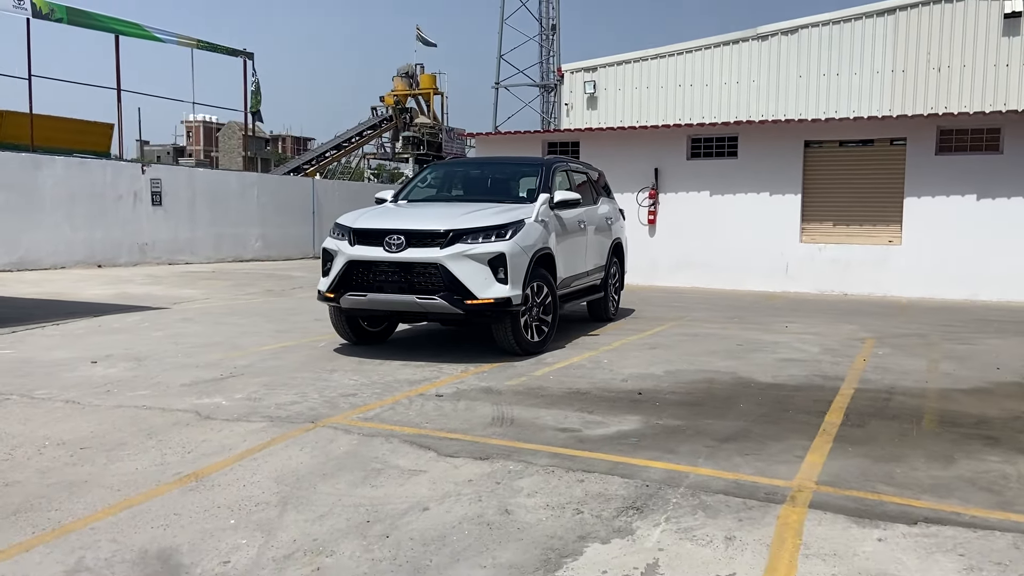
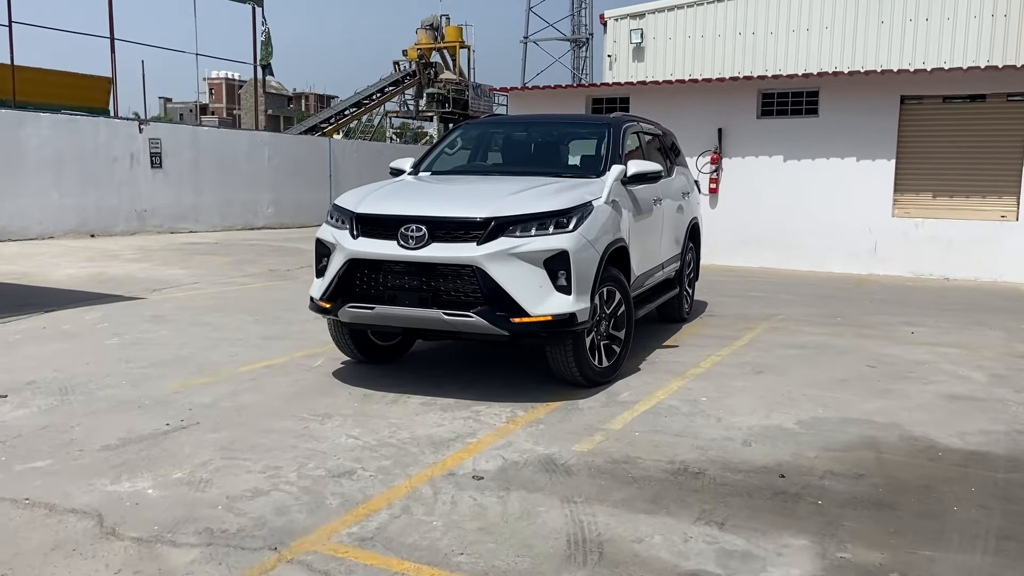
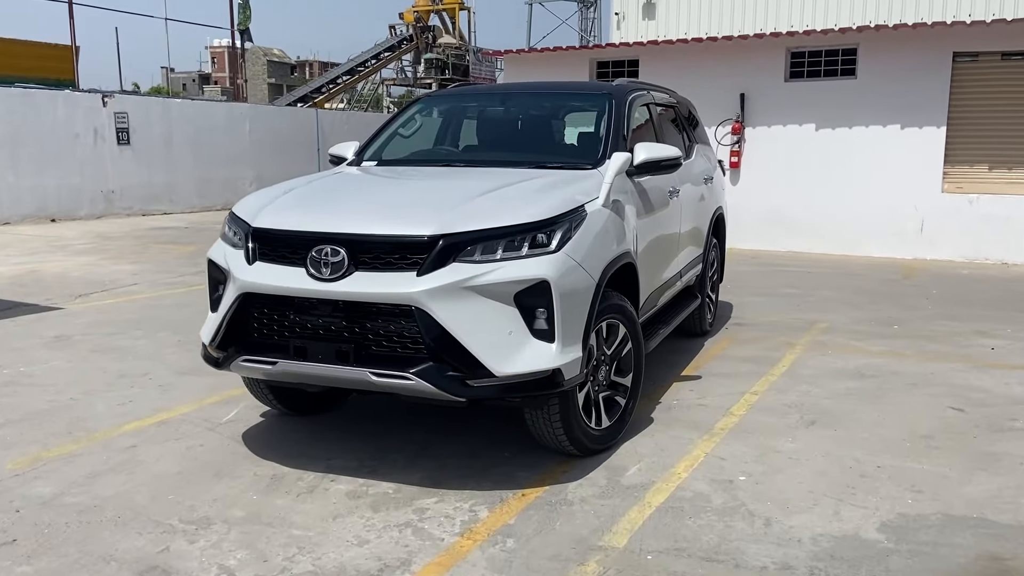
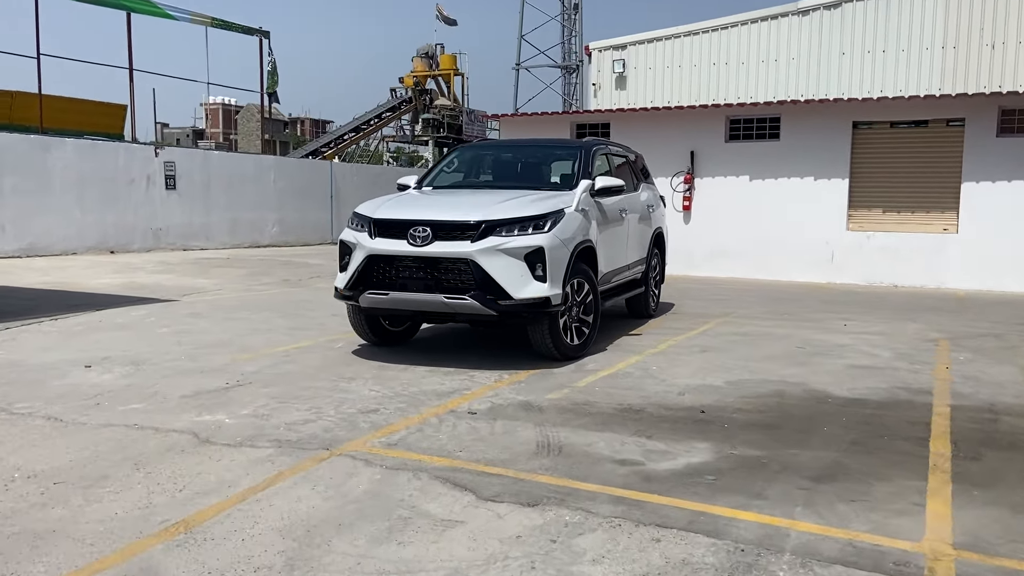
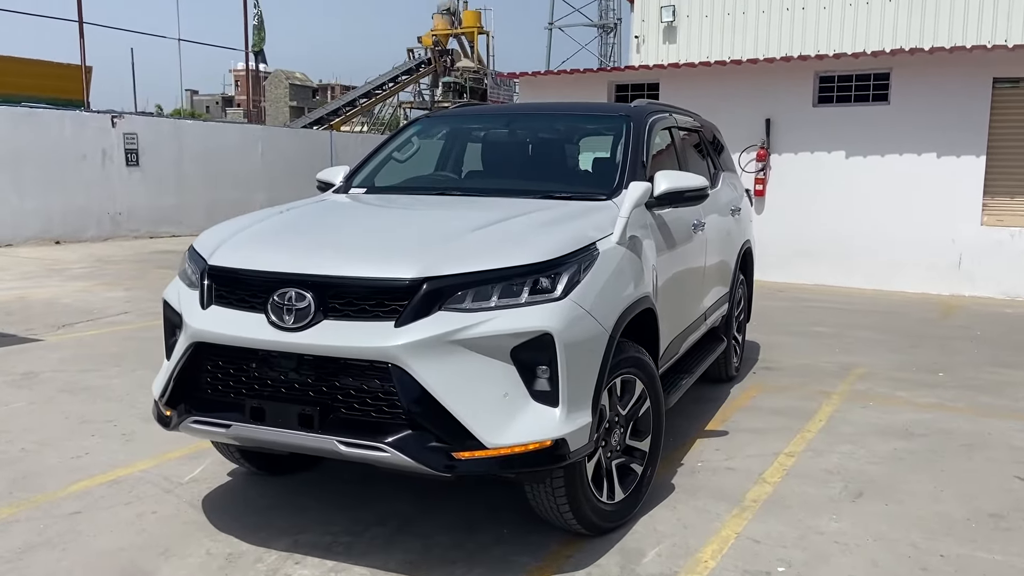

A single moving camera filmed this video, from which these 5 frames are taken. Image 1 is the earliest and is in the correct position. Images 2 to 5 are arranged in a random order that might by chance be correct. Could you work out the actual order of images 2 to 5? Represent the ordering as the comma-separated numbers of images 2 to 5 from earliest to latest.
4, 2, 3, 5
